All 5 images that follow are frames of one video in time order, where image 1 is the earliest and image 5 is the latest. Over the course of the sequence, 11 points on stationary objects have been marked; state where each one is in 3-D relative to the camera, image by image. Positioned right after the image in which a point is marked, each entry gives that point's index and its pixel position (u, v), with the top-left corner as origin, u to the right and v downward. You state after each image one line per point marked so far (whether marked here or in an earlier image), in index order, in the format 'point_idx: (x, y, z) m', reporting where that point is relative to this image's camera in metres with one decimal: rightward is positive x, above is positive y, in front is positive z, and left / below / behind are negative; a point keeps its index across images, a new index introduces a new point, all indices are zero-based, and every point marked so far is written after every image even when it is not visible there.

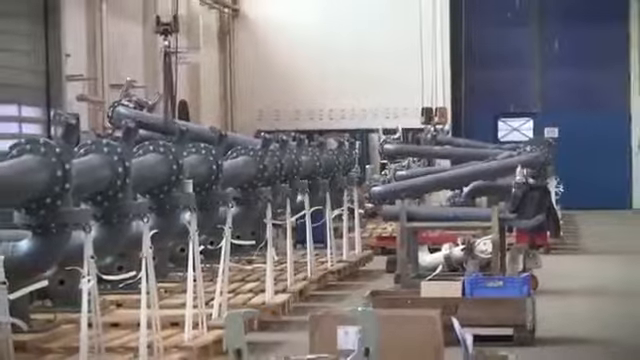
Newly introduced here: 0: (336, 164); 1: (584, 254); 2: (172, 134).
0: (0.0, 0.0, +5.7) m
1: (+0.9, -0.3, +6.2) m
2: (-0.4, +0.1, +4.9) m
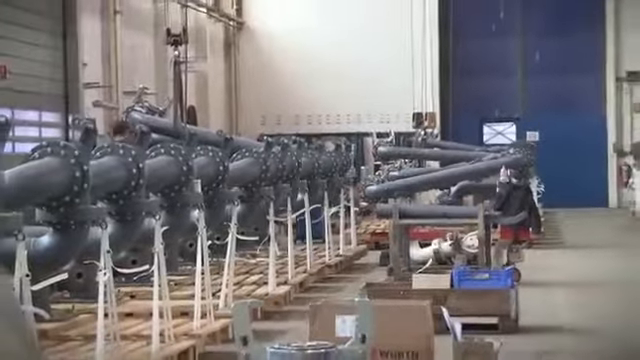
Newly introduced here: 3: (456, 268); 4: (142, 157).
0: (0.0, 0.0, +6.1) m
1: (+0.9, -0.3, +6.6) m
2: (-0.4, +0.1, +5.3) m
3: (+0.4, -0.3, +5.3) m
4: (-0.5, +0.1, +4.5) m
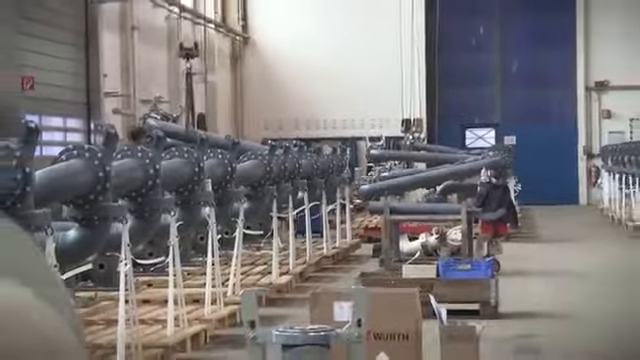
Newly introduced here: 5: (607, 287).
0: (+0.1, +0.1, +6.7) m
1: (+0.9, -0.2, +7.1) m
2: (-0.4, +0.1, +5.9) m
3: (+0.4, -0.3, +5.9) m
4: (-0.5, +0.1, +5.1) m
5: (+1.0, -0.4, +6.1) m
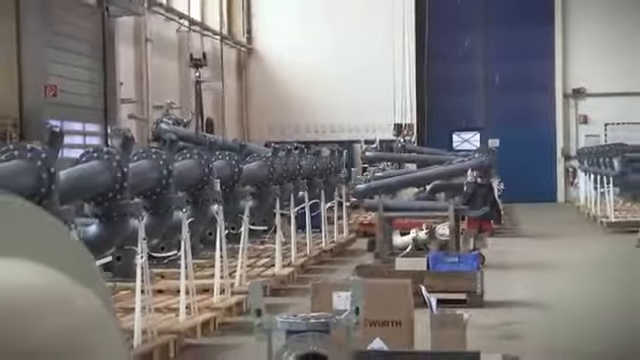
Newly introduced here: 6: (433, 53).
0: (0.0, +0.1, +7.2) m
1: (+0.9, -0.2, +7.6) m
2: (-0.4, +0.1, +6.4) m
3: (+0.4, -0.3, +6.4) m
4: (-0.5, +0.1, +5.6) m
5: (+1.0, -0.4, +6.6) m
6: (+0.9, +0.9, +13.2) m
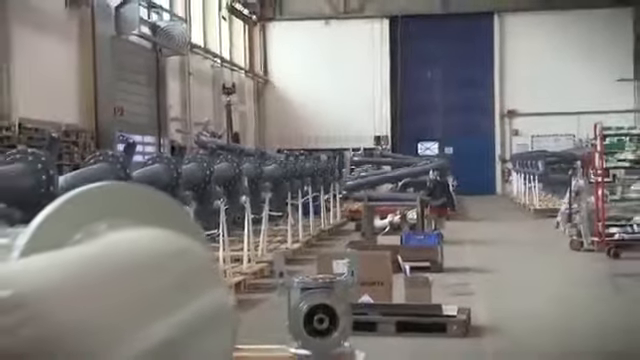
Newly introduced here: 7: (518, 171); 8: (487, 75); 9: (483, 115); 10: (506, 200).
0: (0.0, +0.1, +9.4) m
1: (+0.9, -0.2, +9.9) m
2: (-0.4, +0.1, +8.6) m
3: (+0.4, -0.3, +8.6) m
4: (-0.5, +0.1, +7.8) m
5: (+1.0, -0.4, +8.8) m
6: (+0.7, +0.9, +15.5) m
7: (+1.3, +0.1, +11.5) m
8: (+1.5, +0.9, +15.1) m
9: (+1.4, +0.6, +15.0) m
10: (+1.3, -0.1, +11.9) m
